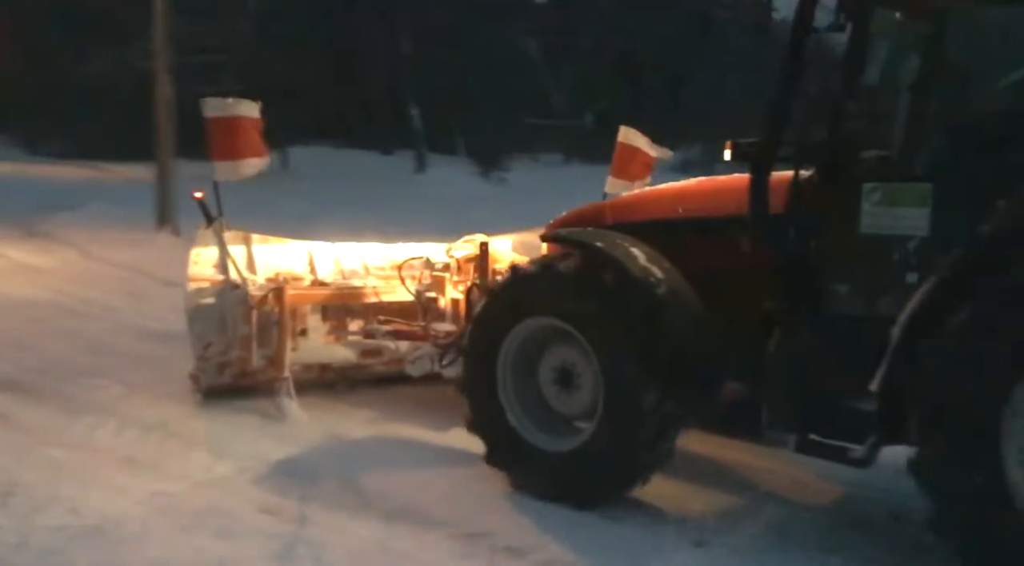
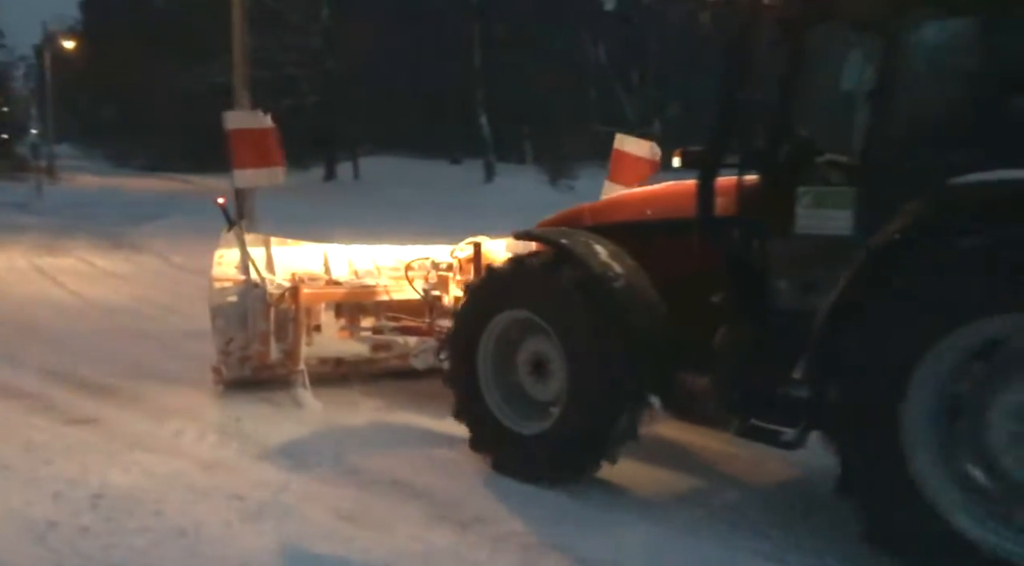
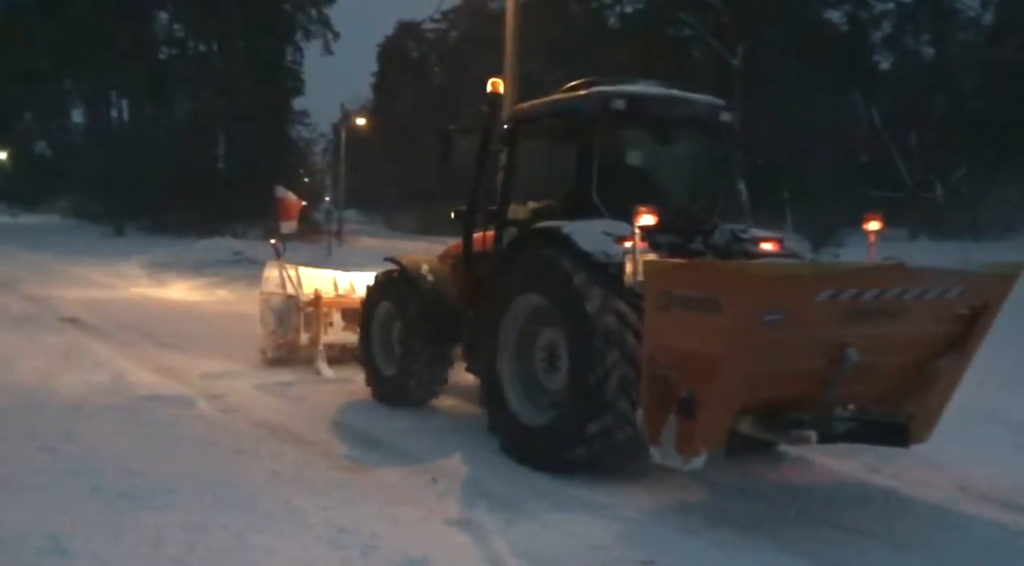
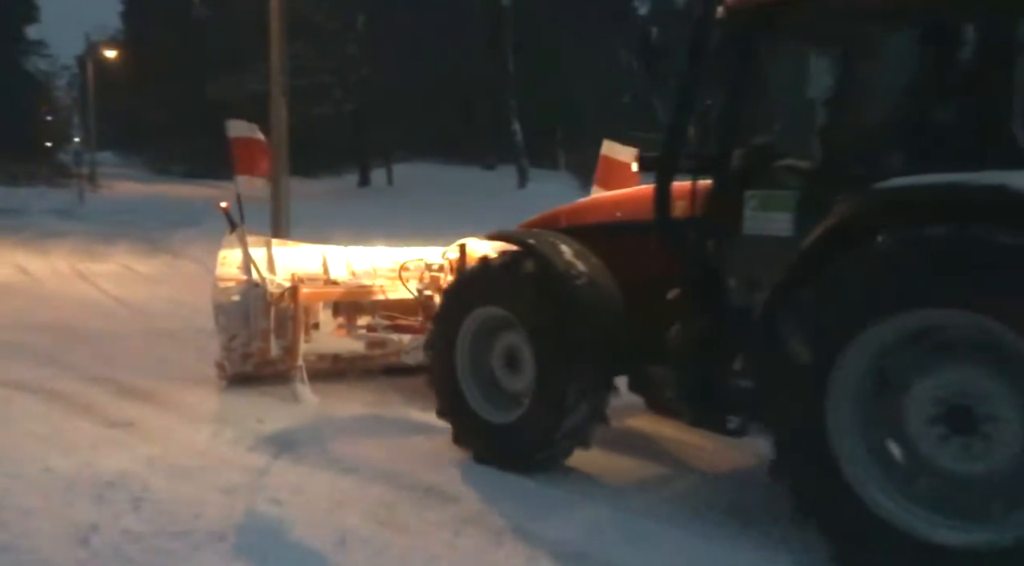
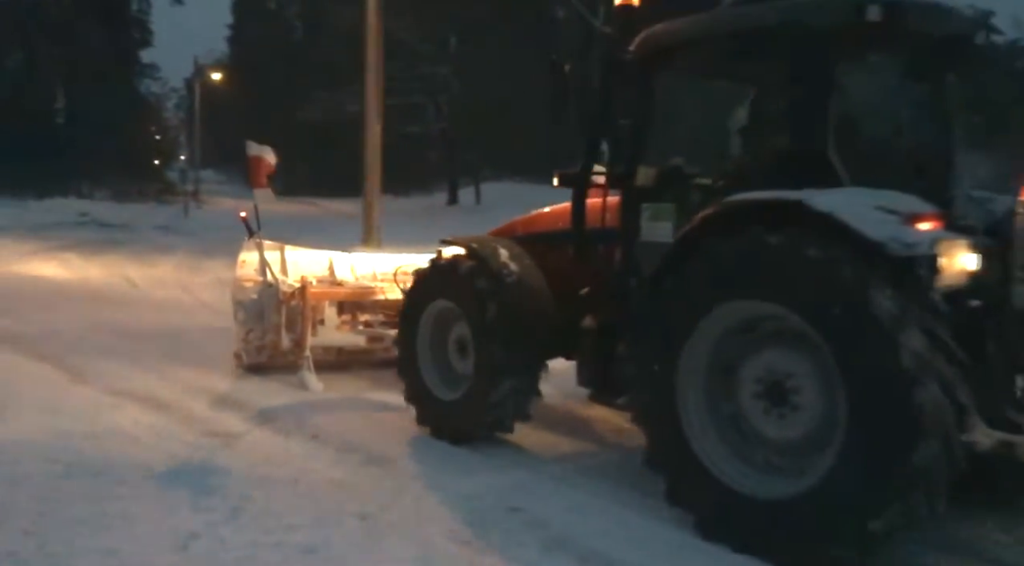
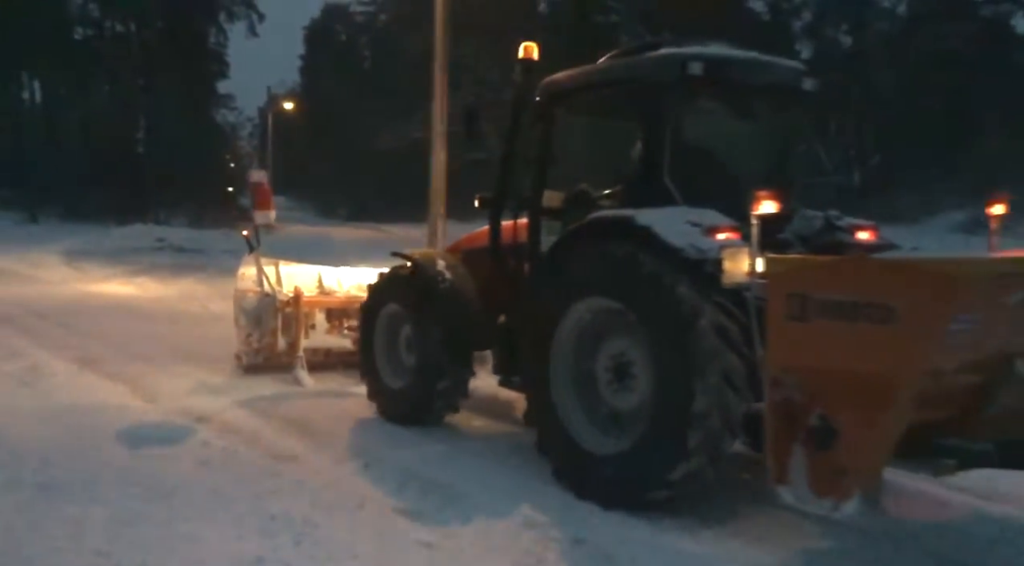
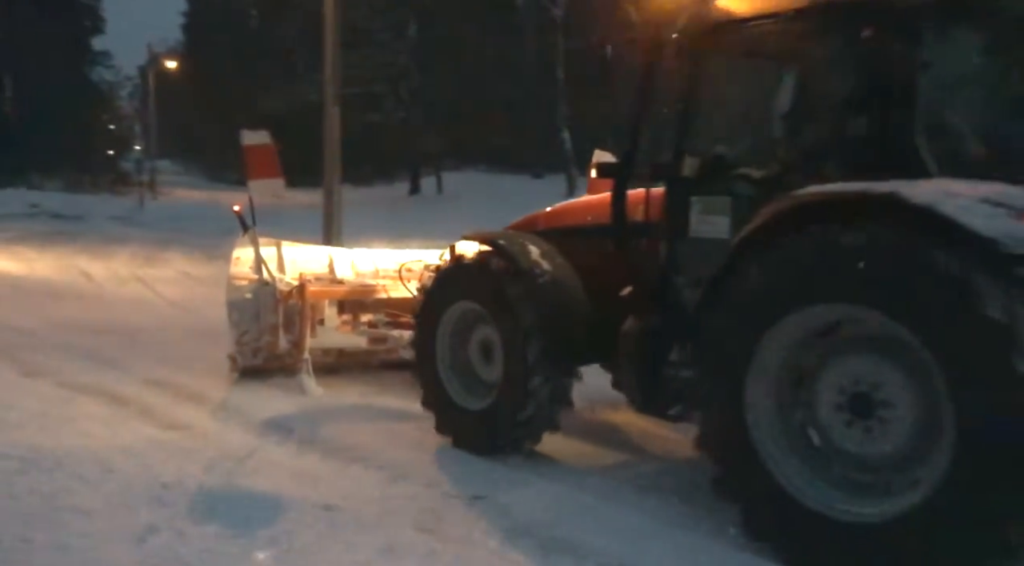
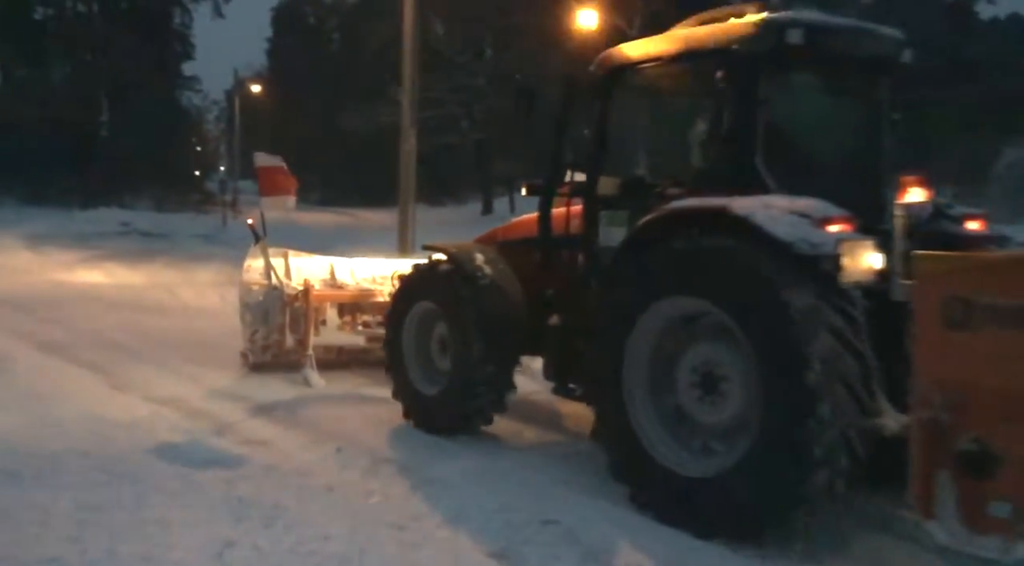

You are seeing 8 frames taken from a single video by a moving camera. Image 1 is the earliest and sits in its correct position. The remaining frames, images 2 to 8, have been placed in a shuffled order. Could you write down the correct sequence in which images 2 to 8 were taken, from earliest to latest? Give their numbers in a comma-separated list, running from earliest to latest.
2, 4, 7, 5, 8, 6, 3
